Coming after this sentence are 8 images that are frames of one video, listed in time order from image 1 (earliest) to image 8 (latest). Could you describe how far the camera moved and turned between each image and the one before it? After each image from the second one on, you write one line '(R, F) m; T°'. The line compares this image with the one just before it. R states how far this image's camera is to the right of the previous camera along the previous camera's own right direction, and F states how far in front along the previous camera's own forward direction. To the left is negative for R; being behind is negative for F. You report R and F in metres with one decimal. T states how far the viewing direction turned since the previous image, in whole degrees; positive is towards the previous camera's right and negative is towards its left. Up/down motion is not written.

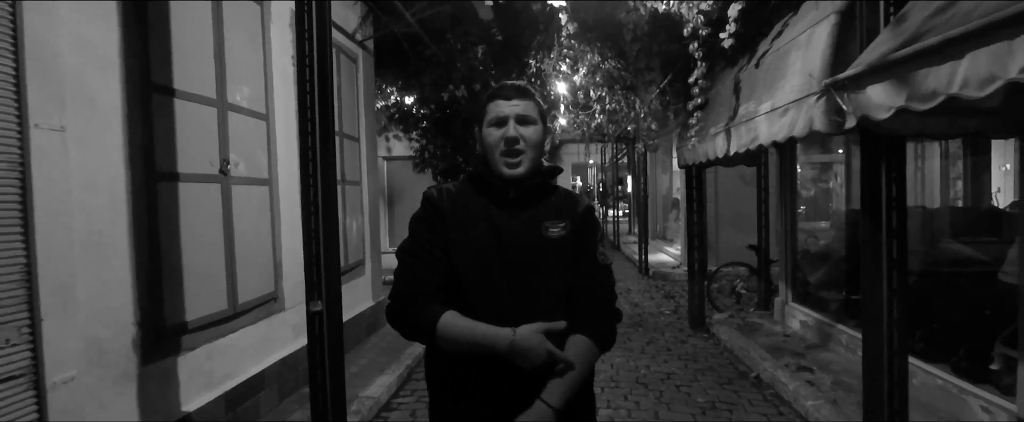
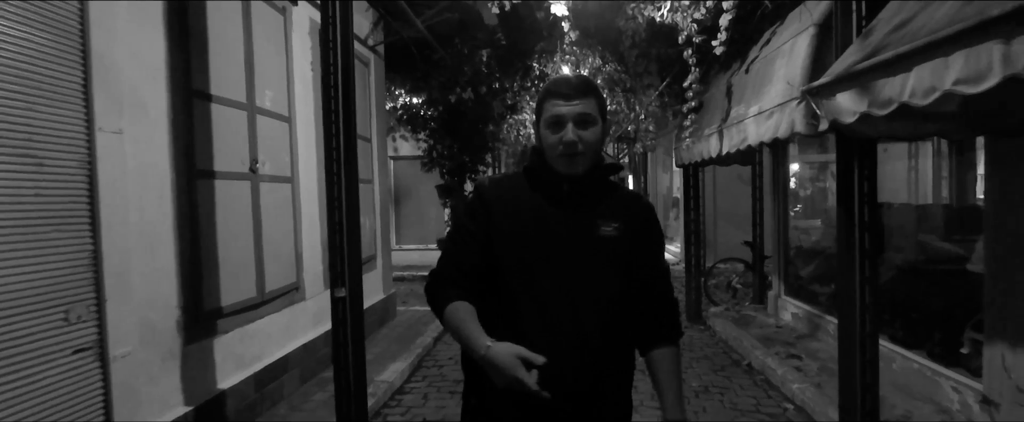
(0.0, -0.4) m; 0°
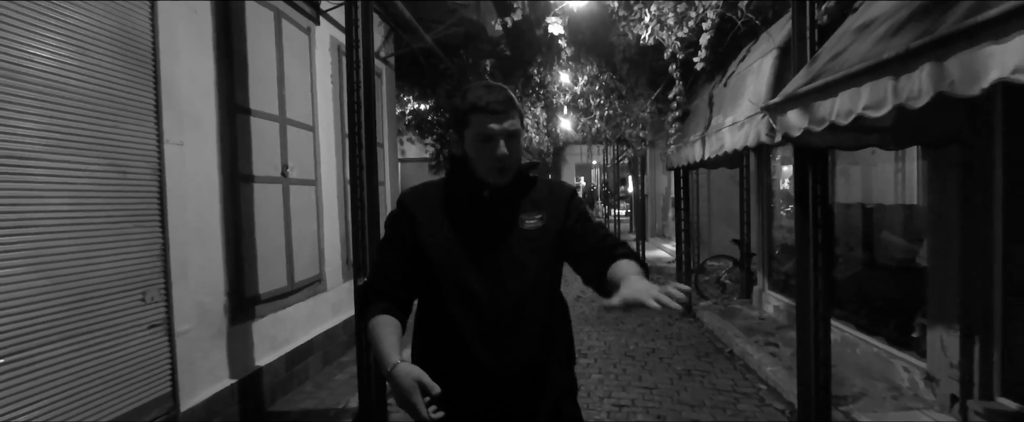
(0.0, -0.6) m; 0°
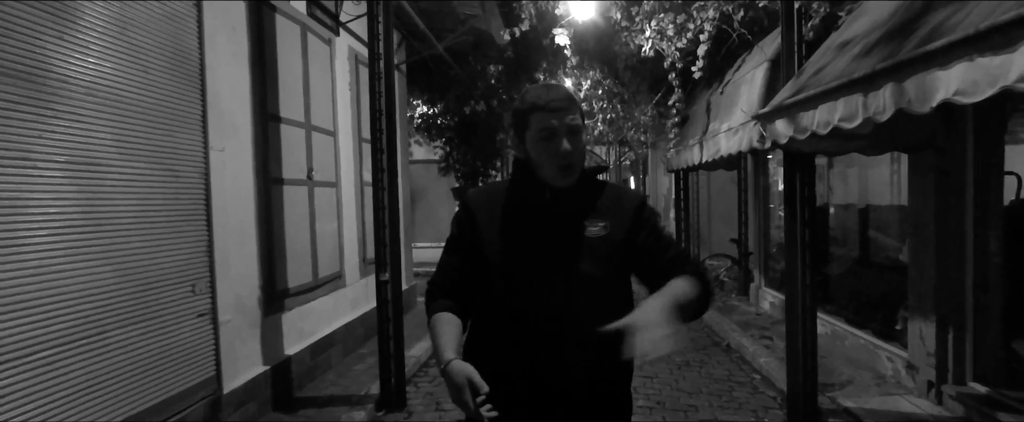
(-0.1, -0.4) m; 0°
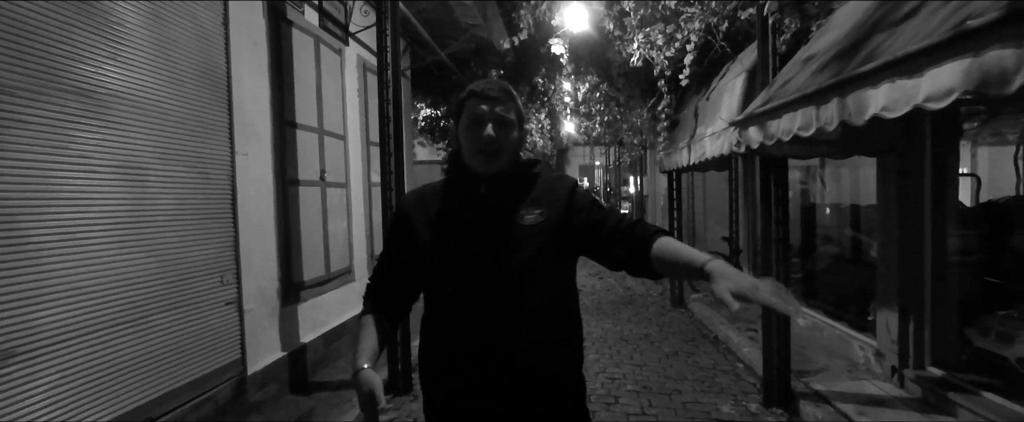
(0.0, -0.4) m; 0°
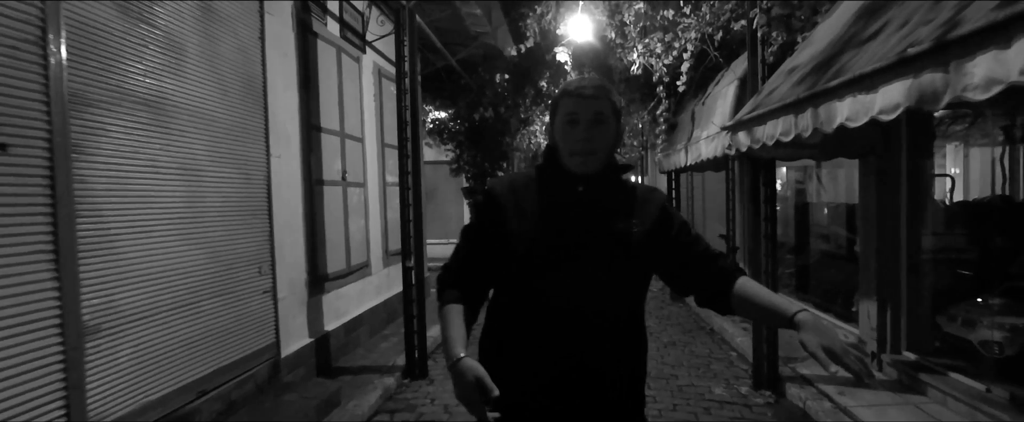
(-0.1, -0.5) m; 0°
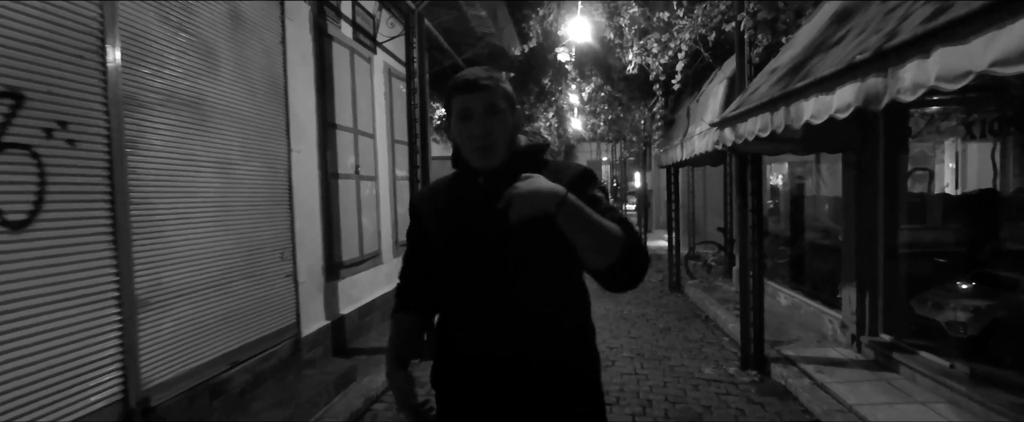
(0.0, -0.4) m; -1°
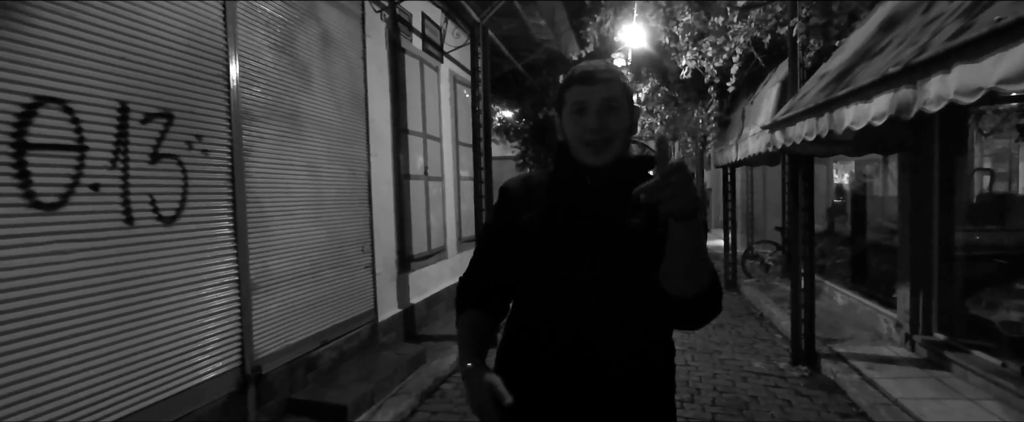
(0.0, -0.4) m; -5°
